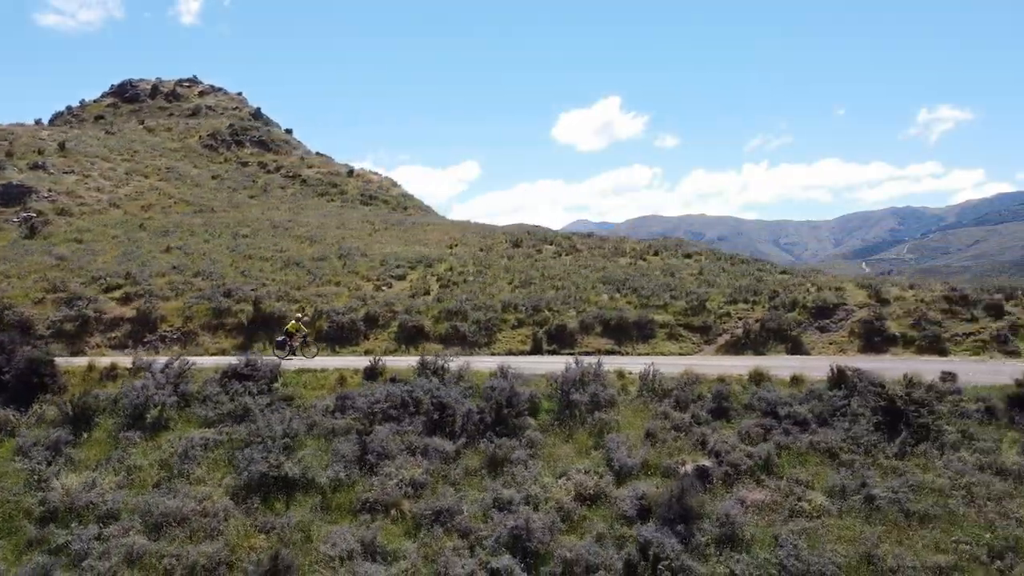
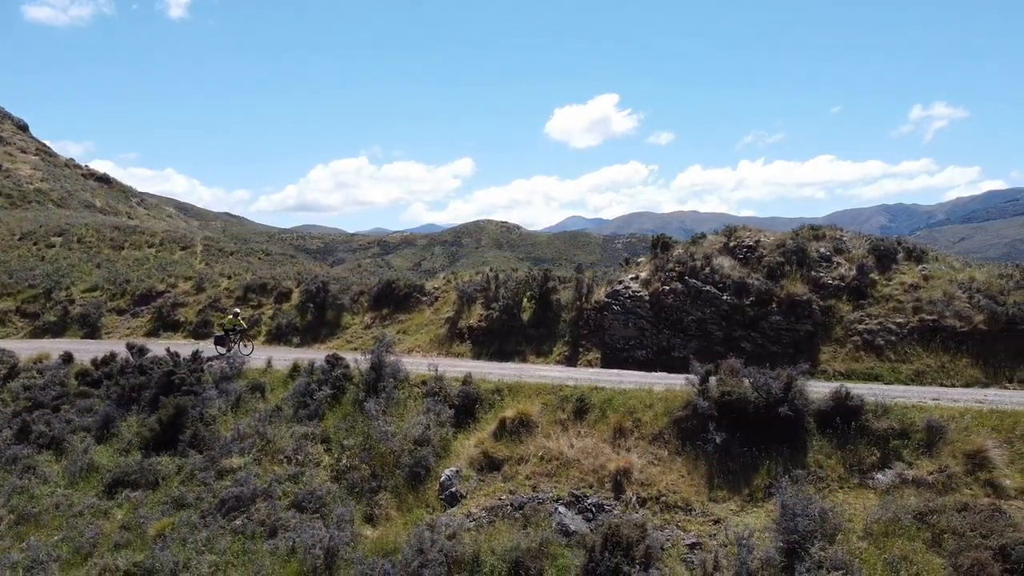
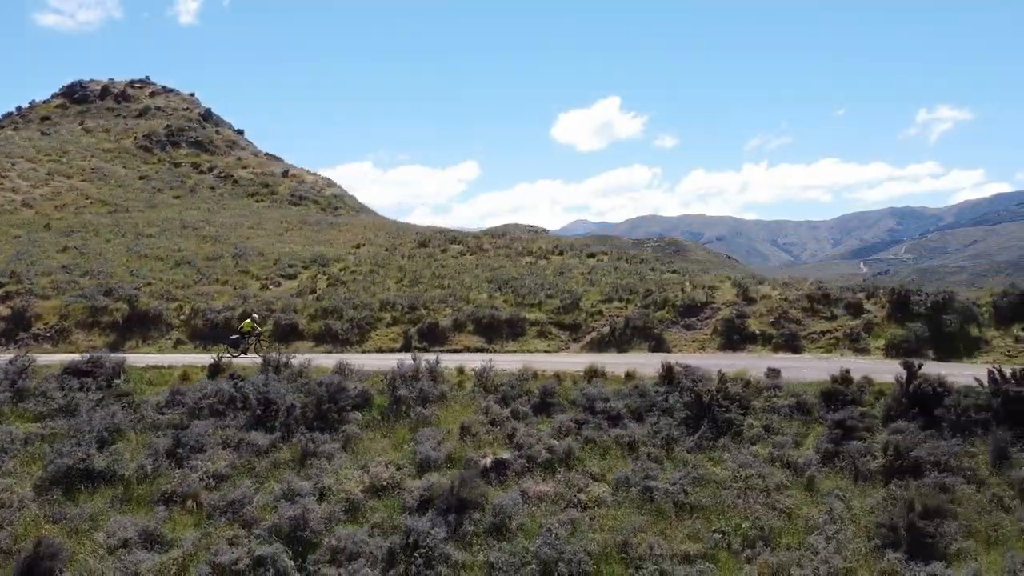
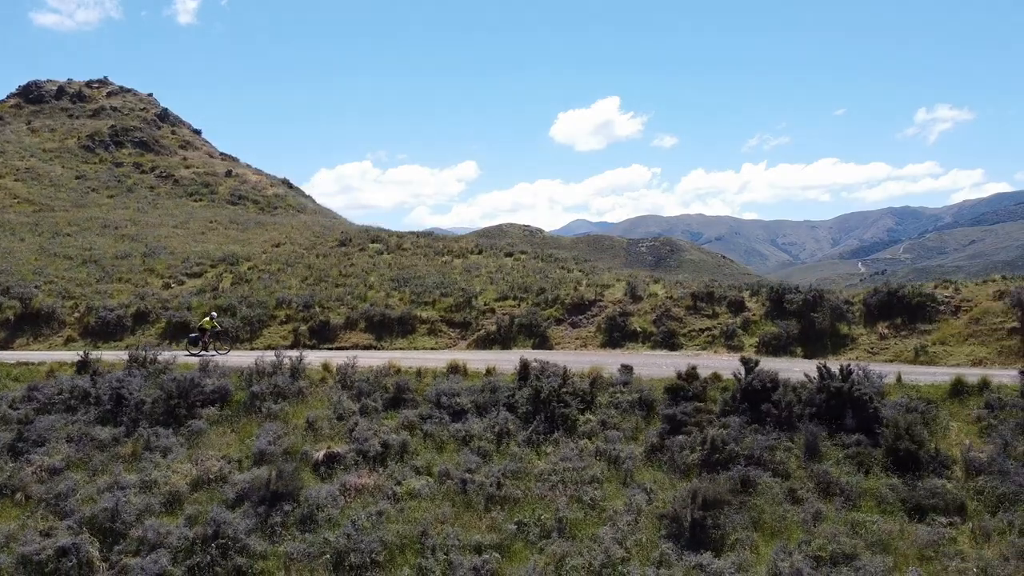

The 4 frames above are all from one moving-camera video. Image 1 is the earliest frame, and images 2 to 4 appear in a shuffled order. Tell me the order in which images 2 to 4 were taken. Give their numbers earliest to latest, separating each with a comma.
3, 4, 2
